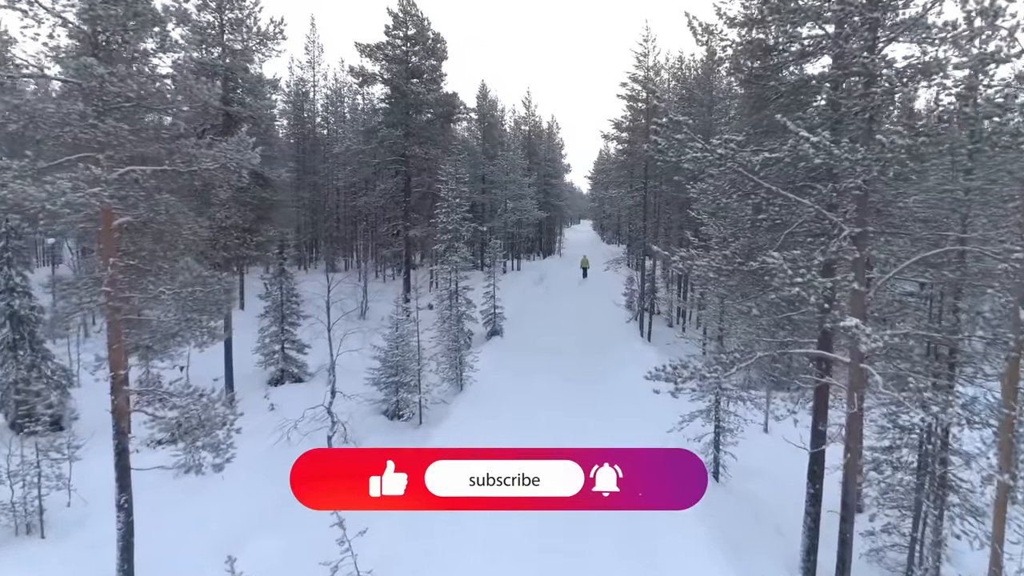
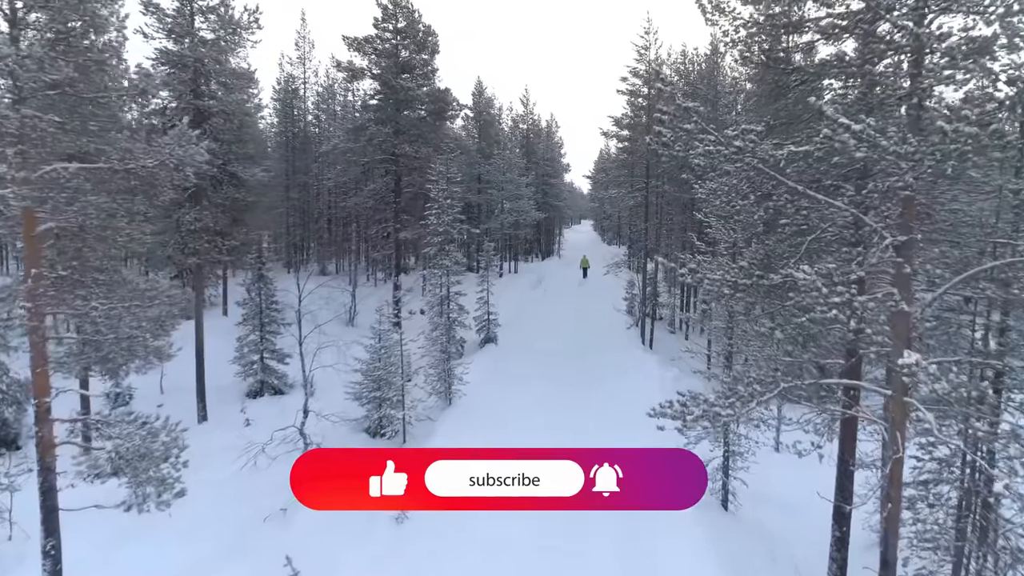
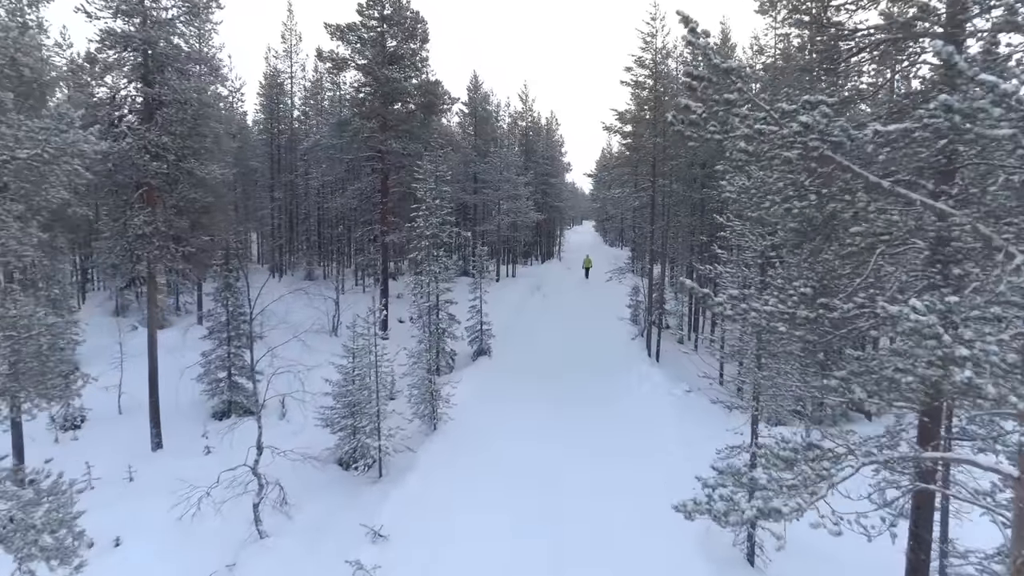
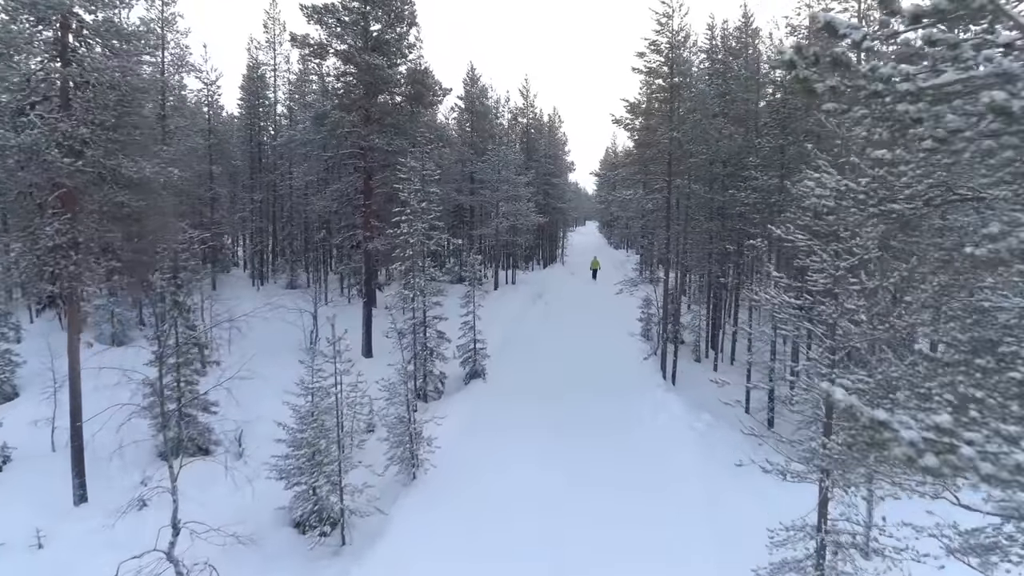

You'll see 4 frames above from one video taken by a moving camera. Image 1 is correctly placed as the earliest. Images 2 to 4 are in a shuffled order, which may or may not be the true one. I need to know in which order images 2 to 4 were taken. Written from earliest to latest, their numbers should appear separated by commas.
2, 3, 4
